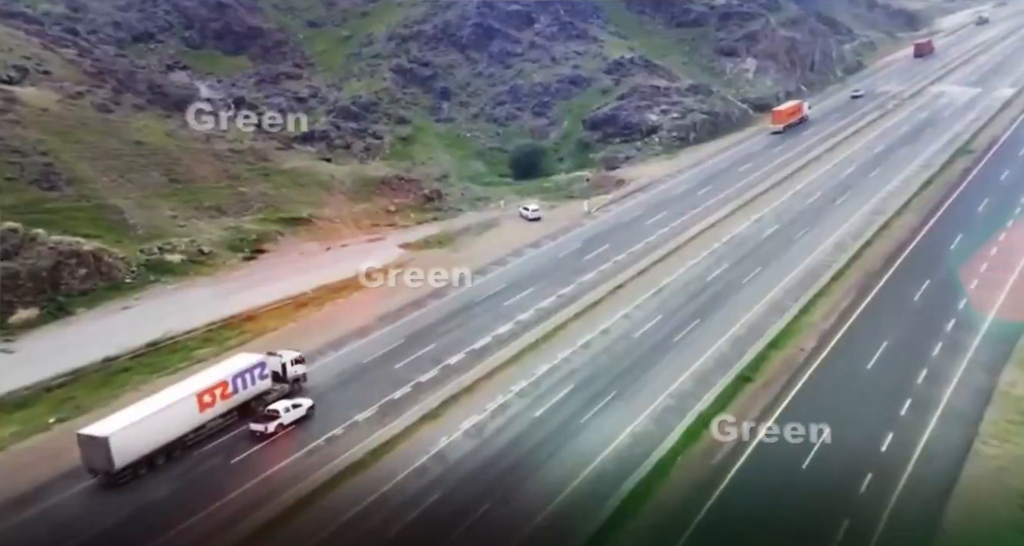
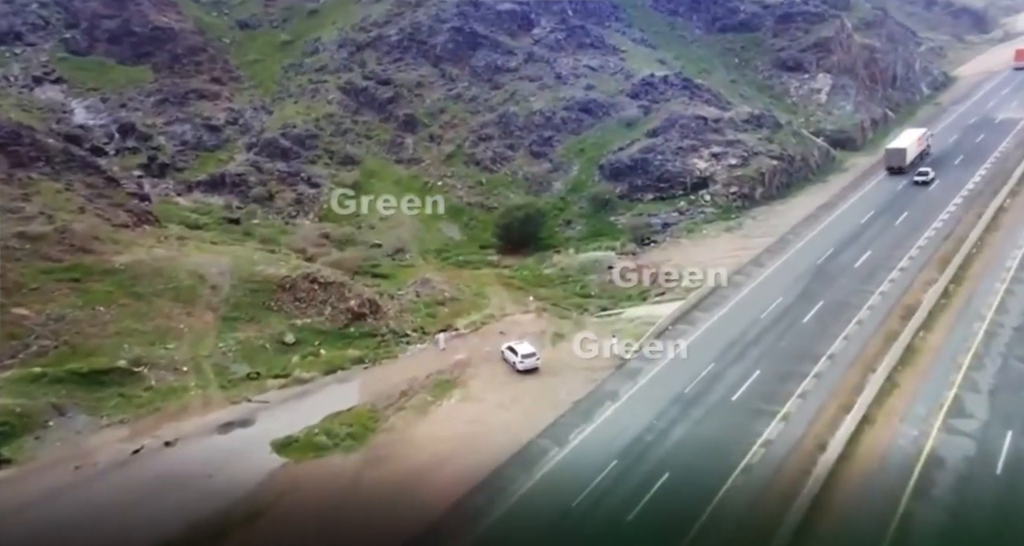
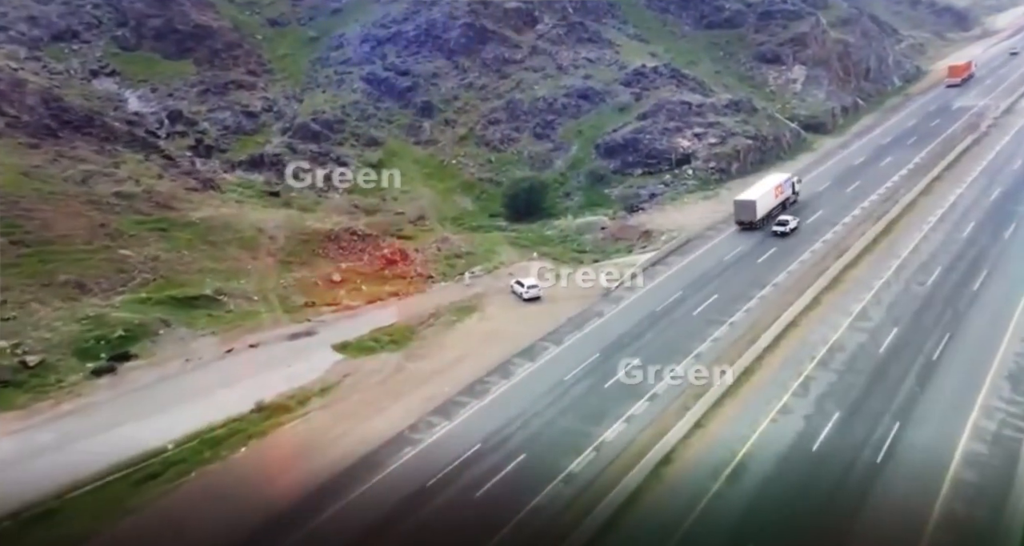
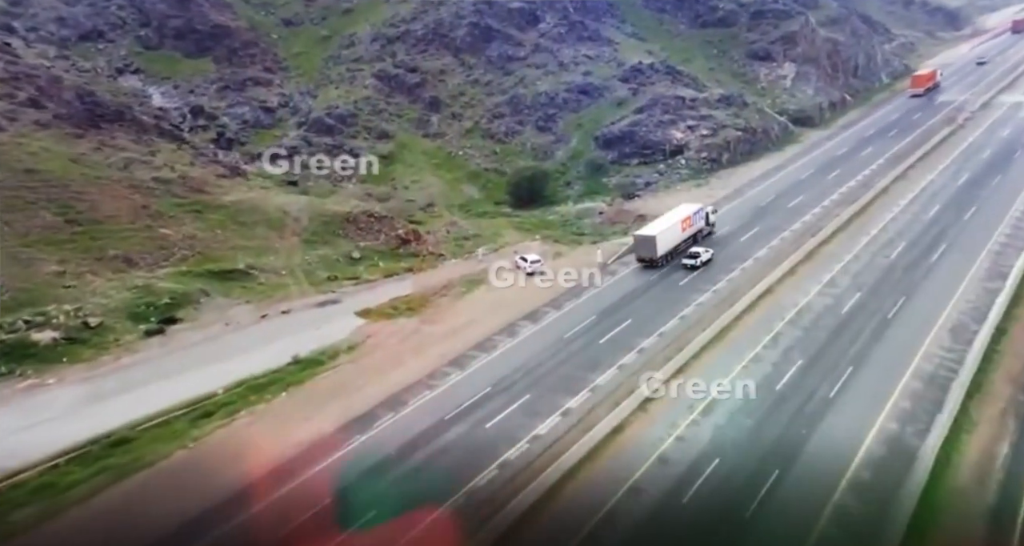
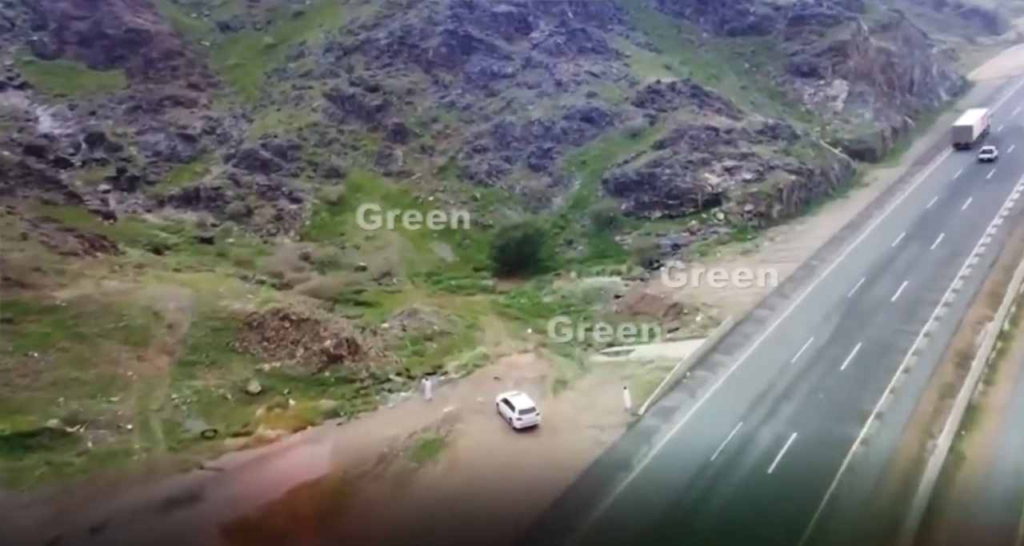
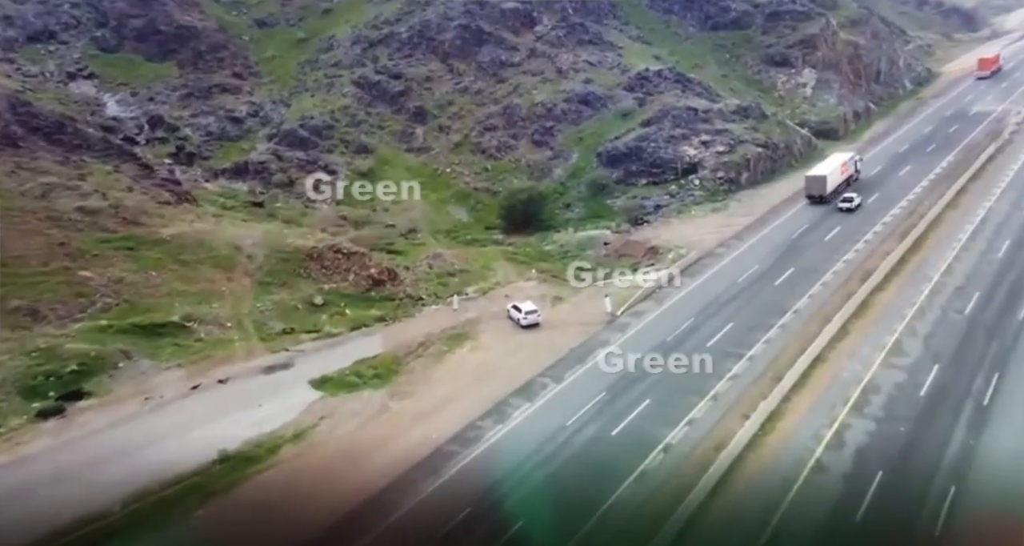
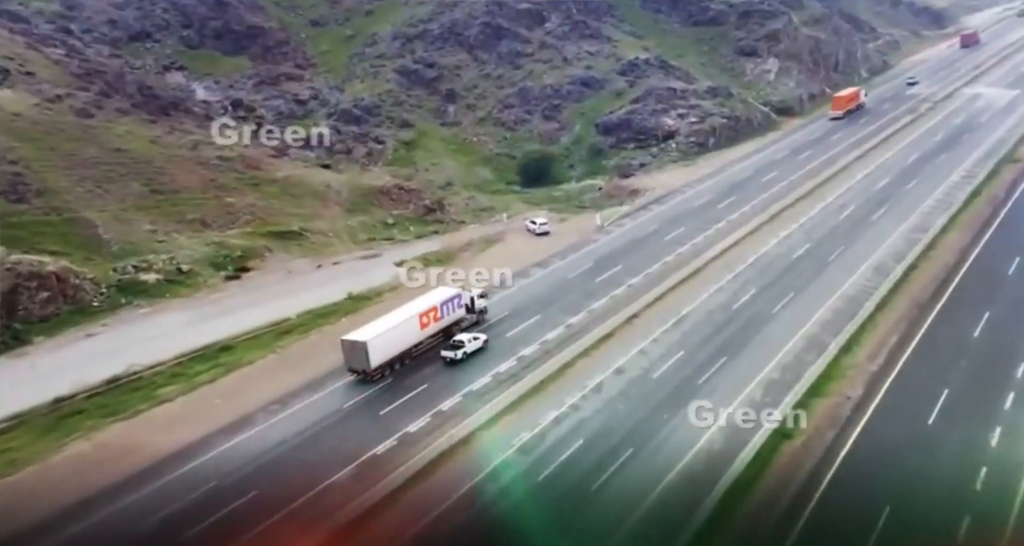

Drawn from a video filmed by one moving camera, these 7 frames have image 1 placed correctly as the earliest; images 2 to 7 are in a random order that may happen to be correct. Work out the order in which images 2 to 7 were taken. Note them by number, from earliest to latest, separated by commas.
7, 4, 3, 6, 2, 5
